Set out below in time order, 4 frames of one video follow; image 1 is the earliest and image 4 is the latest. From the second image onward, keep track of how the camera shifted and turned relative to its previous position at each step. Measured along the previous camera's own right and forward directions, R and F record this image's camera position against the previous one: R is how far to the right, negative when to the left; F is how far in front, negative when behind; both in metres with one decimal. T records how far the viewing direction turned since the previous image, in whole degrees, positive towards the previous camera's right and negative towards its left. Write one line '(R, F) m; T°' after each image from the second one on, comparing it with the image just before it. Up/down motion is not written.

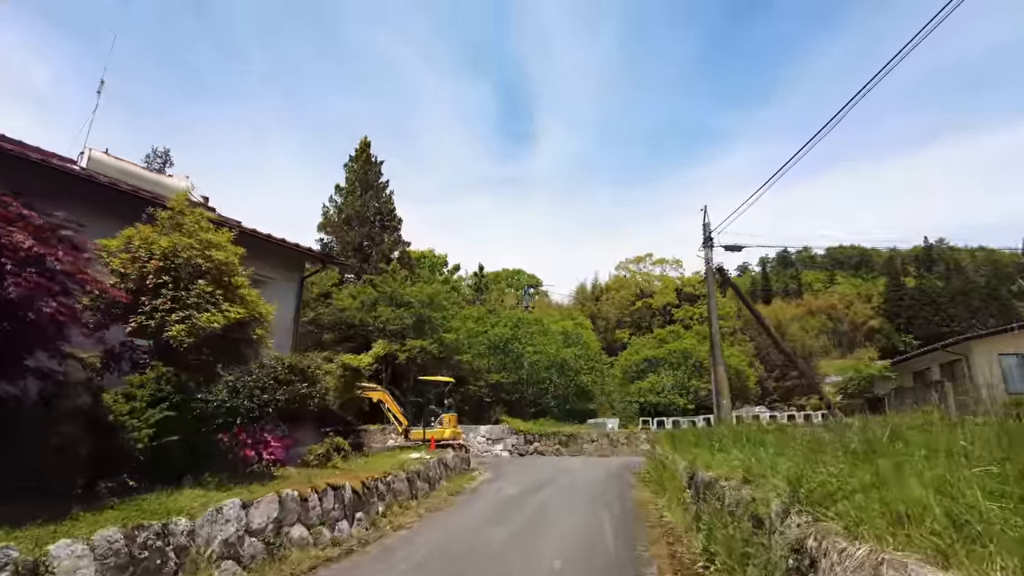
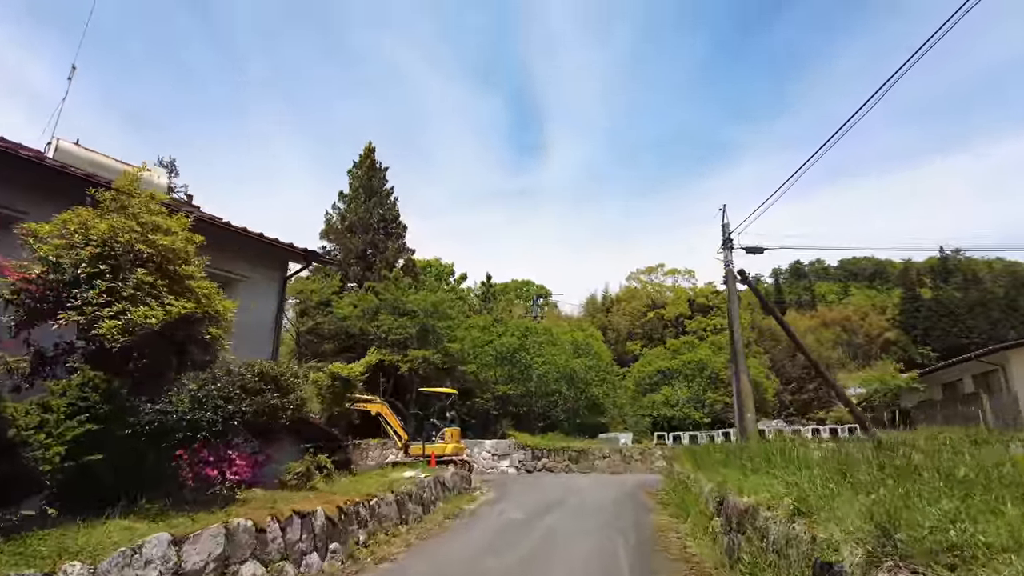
(+0.1, +1.1) m; -1°
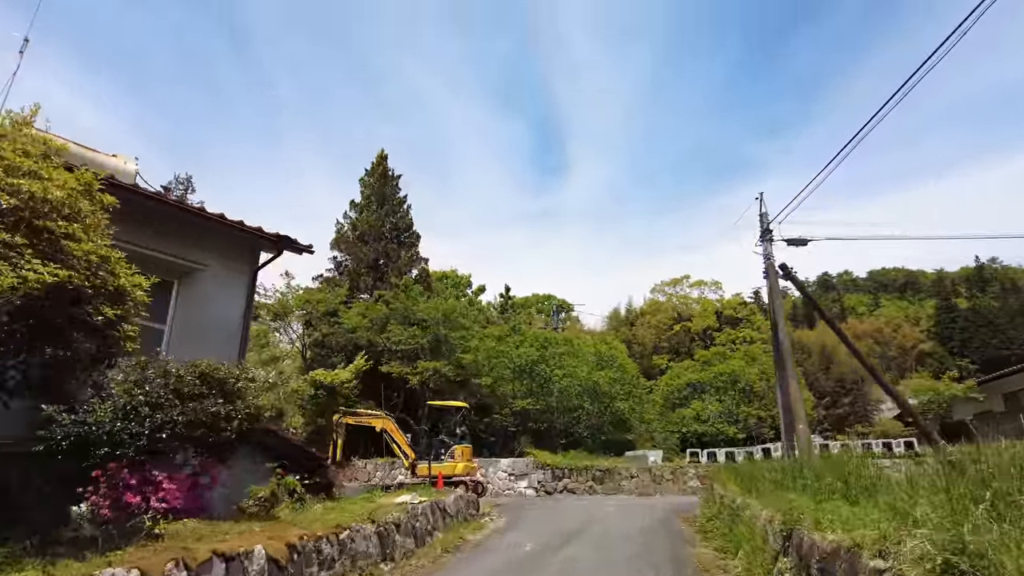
(+0.2, +1.6) m; -2°
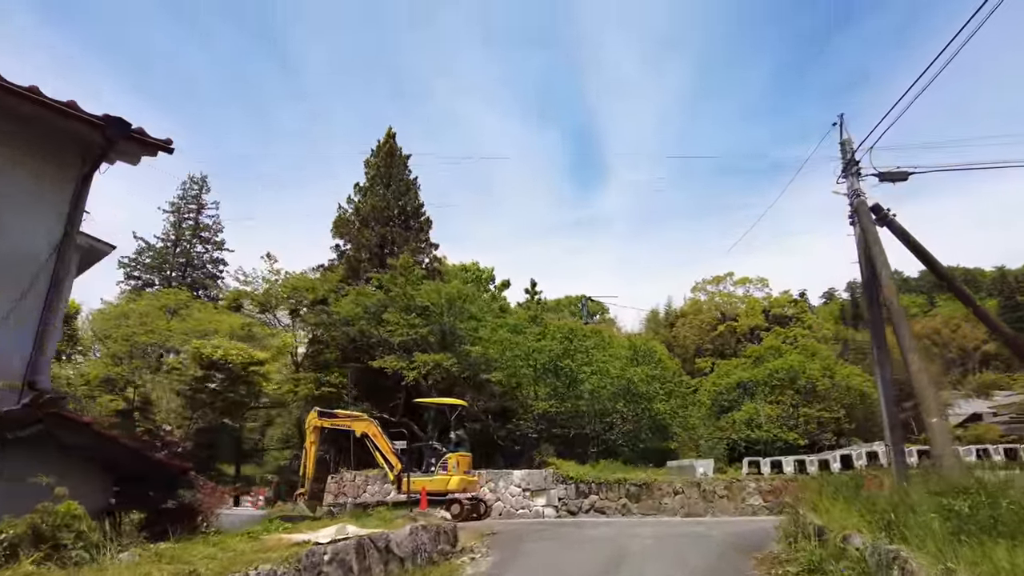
(+0.7, +3.4) m; -3°
